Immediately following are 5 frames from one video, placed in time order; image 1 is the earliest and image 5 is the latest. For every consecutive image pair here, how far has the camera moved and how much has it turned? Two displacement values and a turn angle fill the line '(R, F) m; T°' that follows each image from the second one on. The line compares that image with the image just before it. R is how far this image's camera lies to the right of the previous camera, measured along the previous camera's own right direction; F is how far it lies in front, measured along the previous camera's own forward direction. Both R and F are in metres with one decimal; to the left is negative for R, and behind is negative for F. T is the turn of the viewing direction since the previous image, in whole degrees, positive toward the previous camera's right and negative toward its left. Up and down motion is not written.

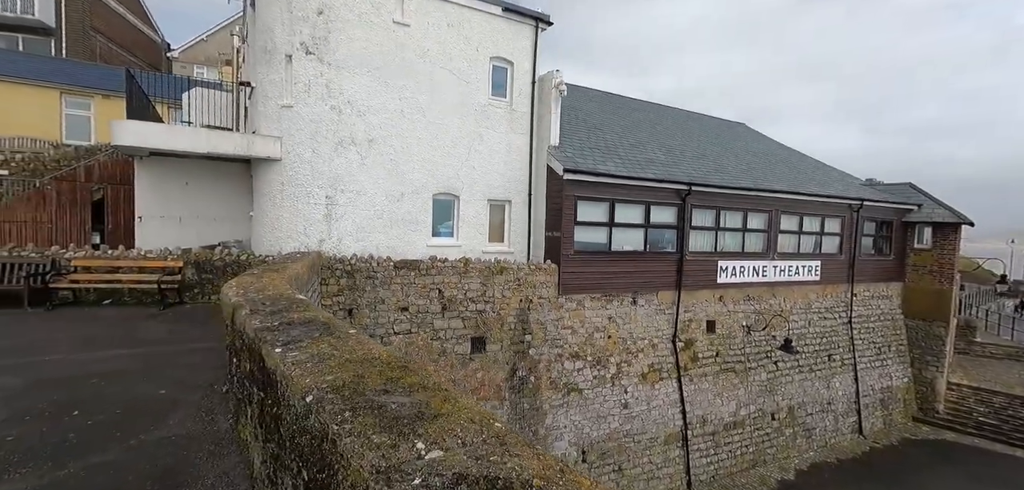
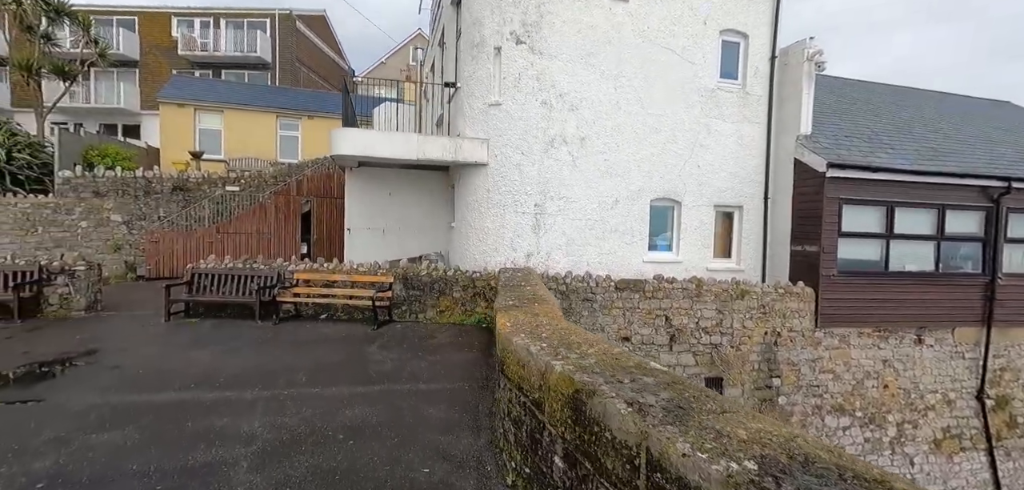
(-1.8, +1.4) m; -16°
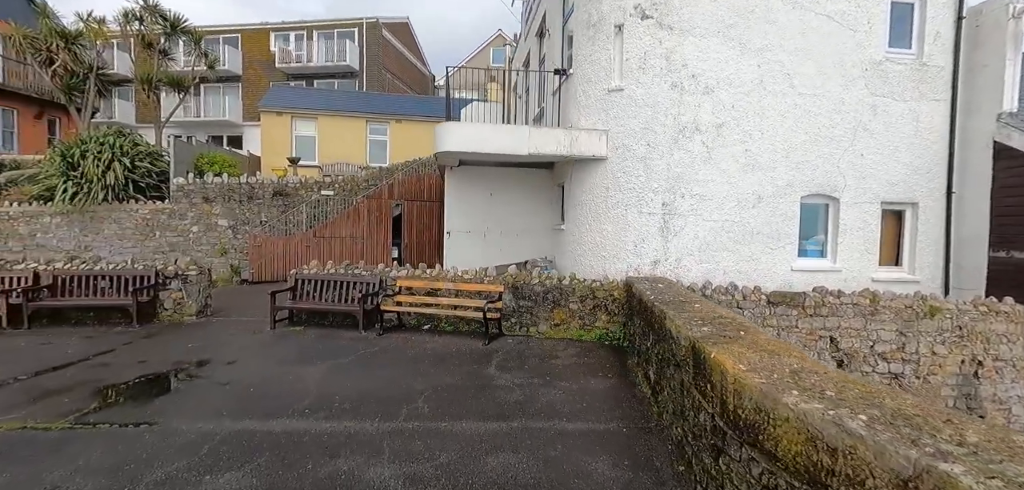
(-0.8, +0.9) m; -8°
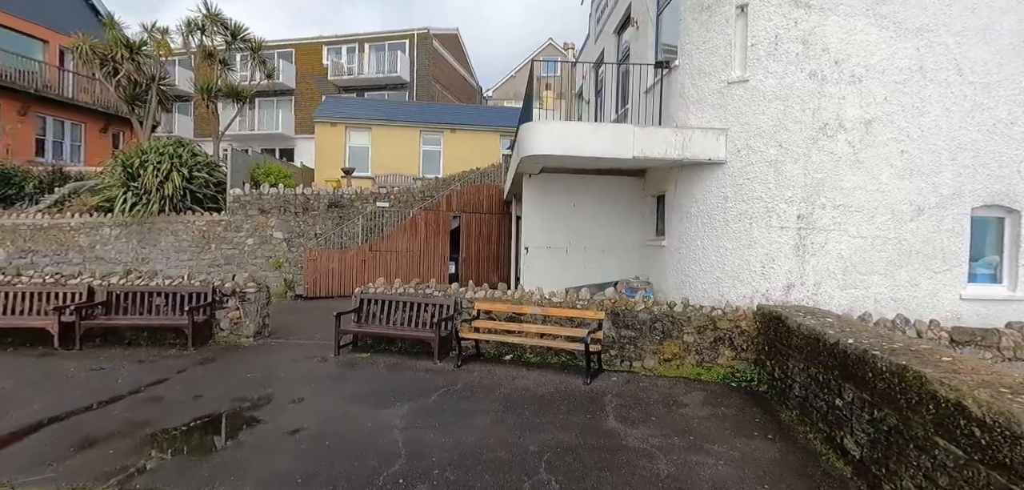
(-0.8, +1.0) m; -4°
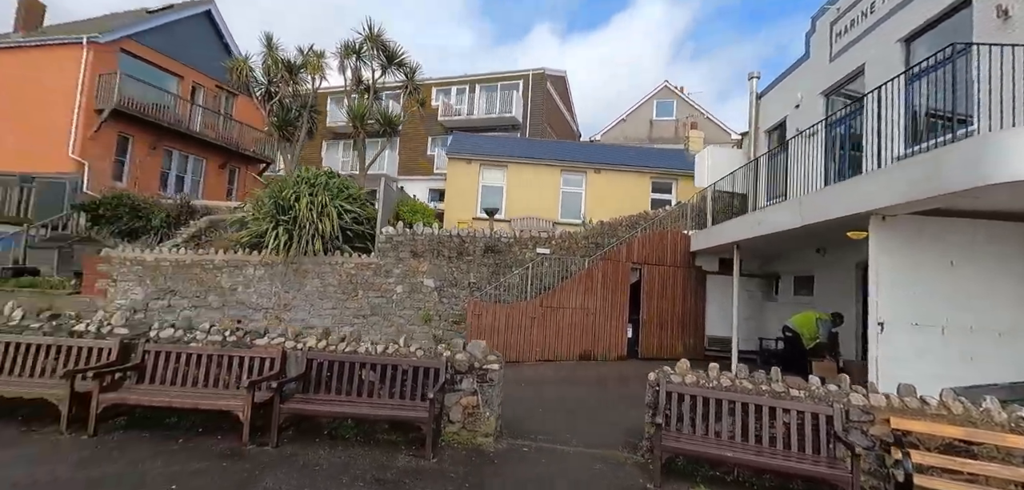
(-3.4, +2.2) m; -6°
